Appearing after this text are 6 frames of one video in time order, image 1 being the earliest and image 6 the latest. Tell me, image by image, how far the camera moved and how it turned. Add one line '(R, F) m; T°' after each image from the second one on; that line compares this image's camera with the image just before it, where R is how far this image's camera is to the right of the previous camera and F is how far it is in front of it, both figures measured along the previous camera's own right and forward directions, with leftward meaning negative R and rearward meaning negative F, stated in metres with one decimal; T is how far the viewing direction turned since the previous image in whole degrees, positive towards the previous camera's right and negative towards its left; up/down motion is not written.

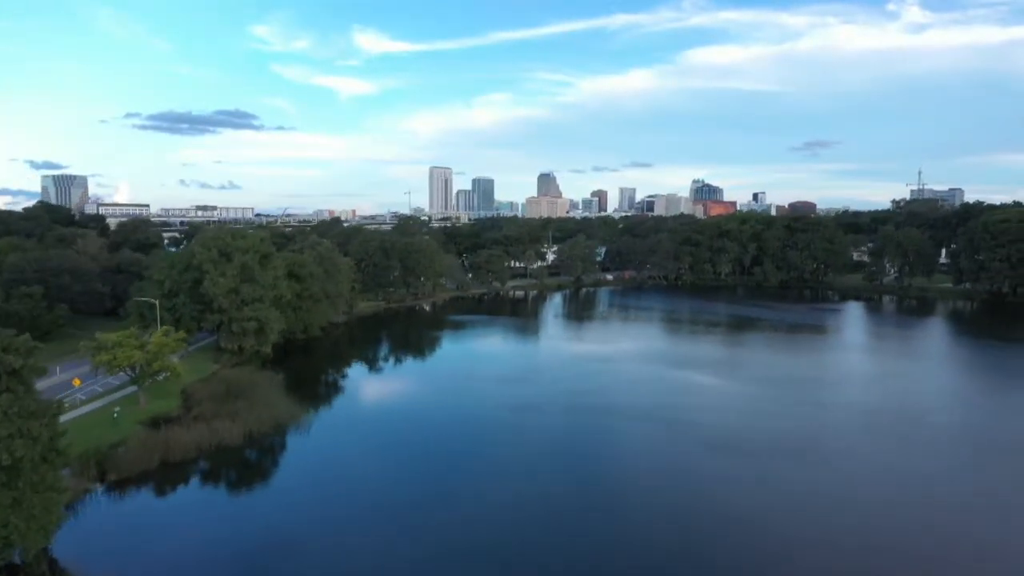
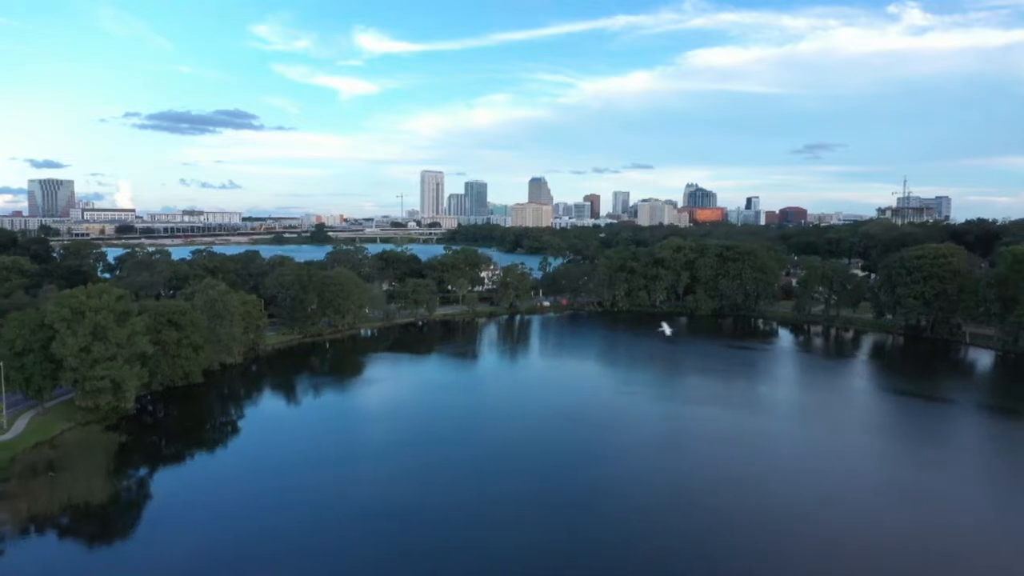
(+2.6, -0.1) m; 0°
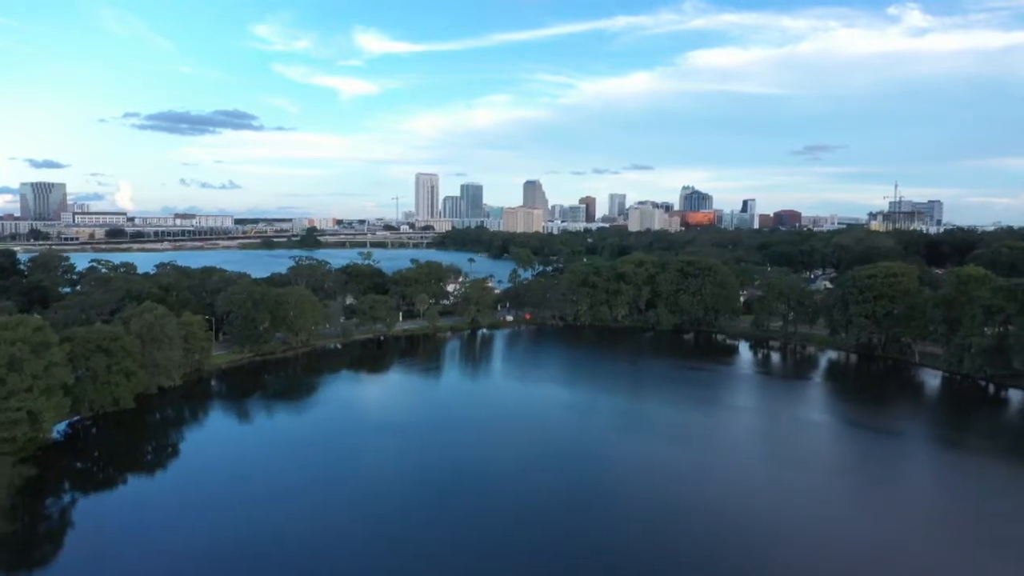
(+1.5, 0.0) m; 0°
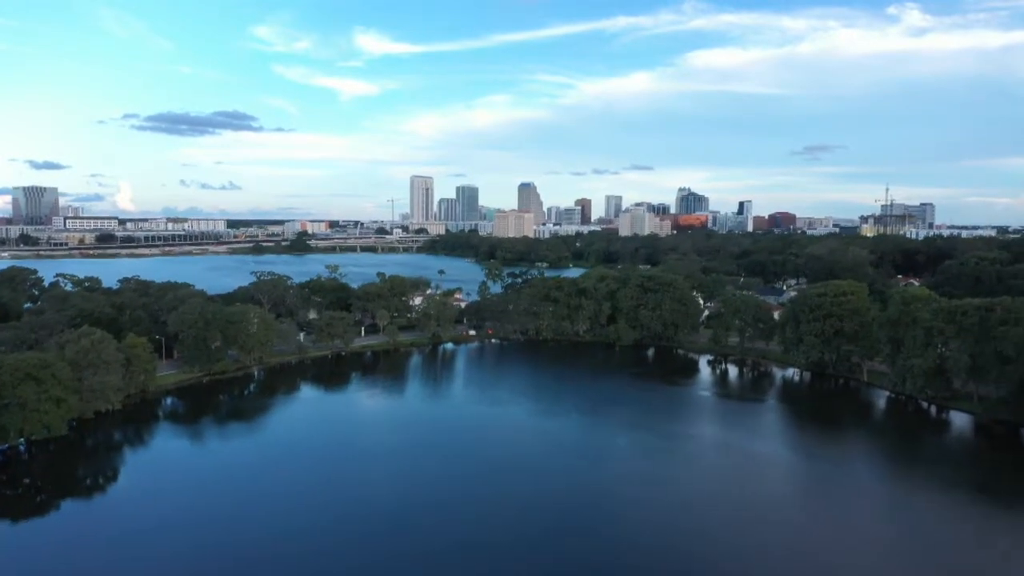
(+1.6, -0.1) m; 0°
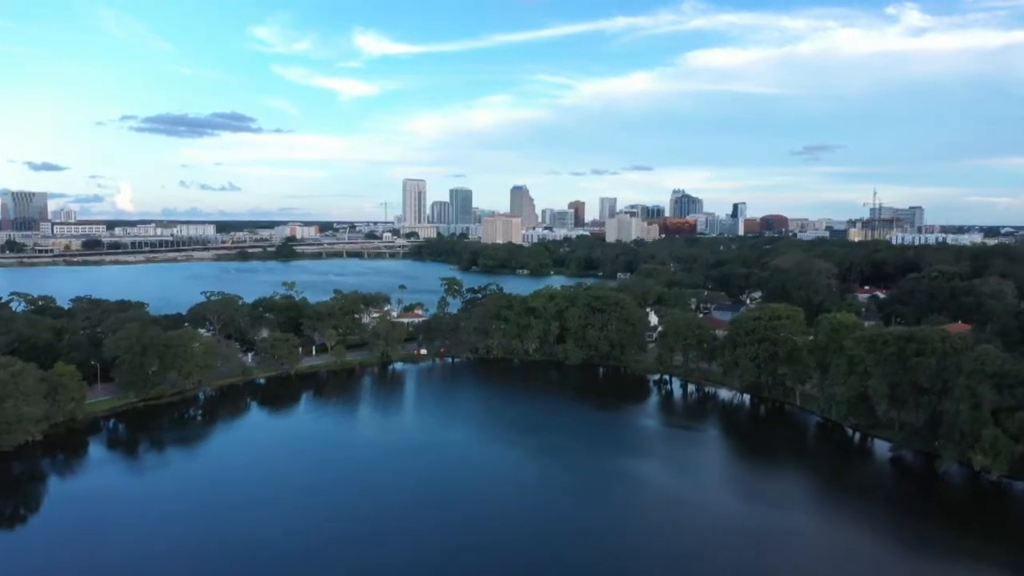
(+2.0, -0.1) m; 0°
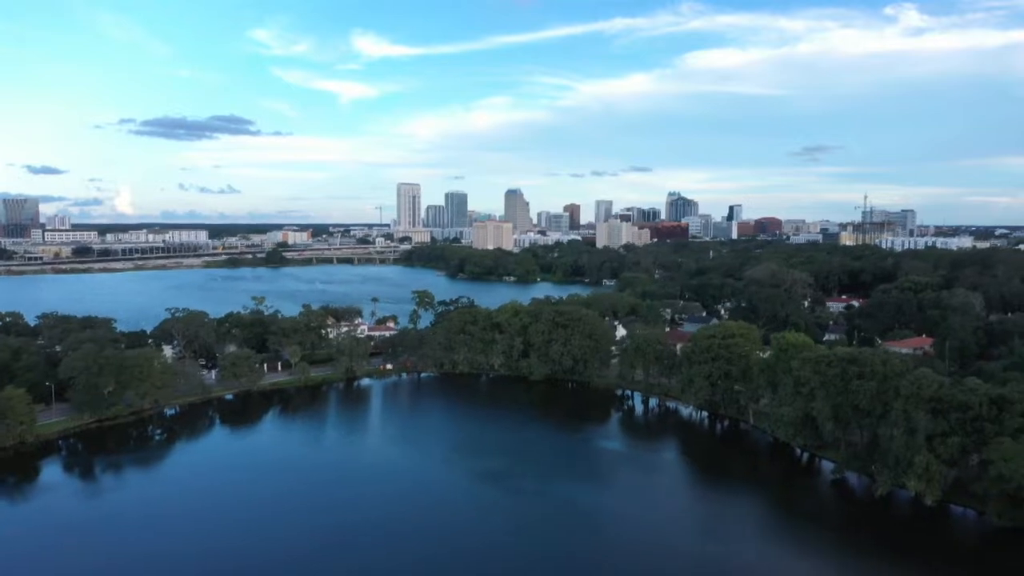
(+1.4, -0.1) m; 0°
